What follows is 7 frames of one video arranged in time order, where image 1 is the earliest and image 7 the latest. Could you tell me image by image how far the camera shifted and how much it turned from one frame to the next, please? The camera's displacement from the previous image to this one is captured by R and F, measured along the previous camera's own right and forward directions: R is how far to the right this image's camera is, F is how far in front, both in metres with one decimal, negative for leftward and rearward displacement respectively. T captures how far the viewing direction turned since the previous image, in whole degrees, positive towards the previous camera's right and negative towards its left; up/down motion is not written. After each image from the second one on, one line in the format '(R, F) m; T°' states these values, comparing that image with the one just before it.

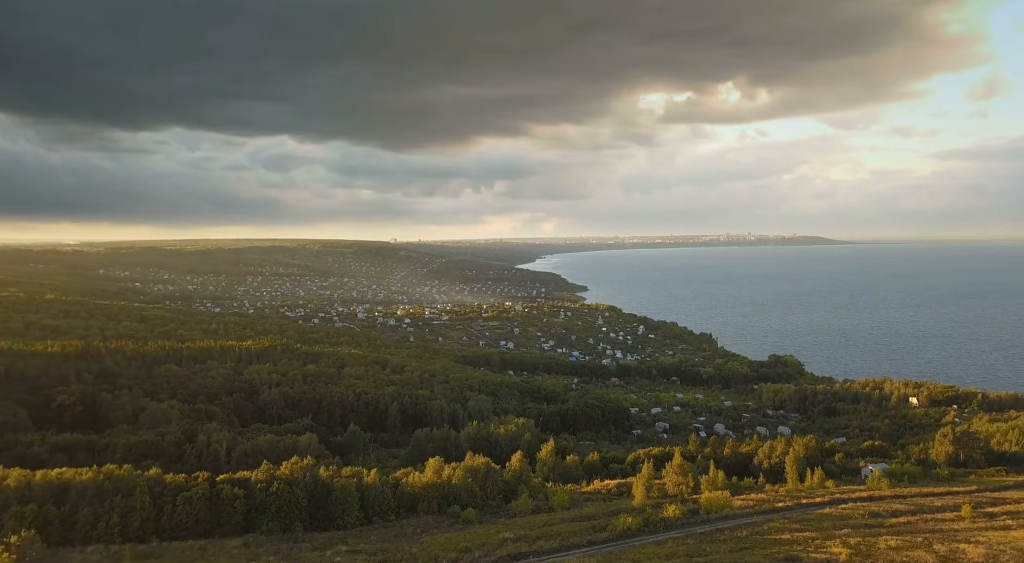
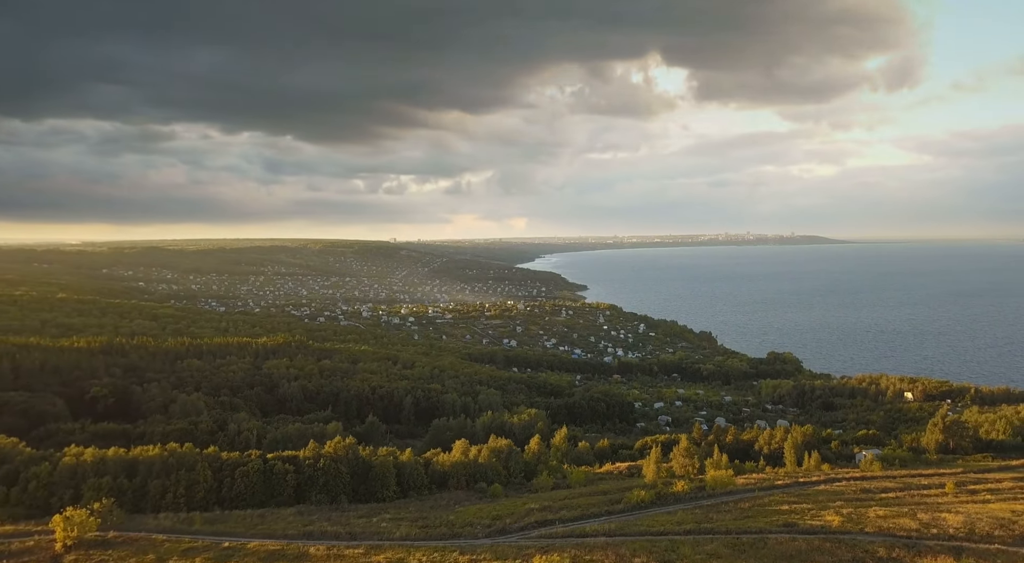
(-1.0, -3.0) m; 0°
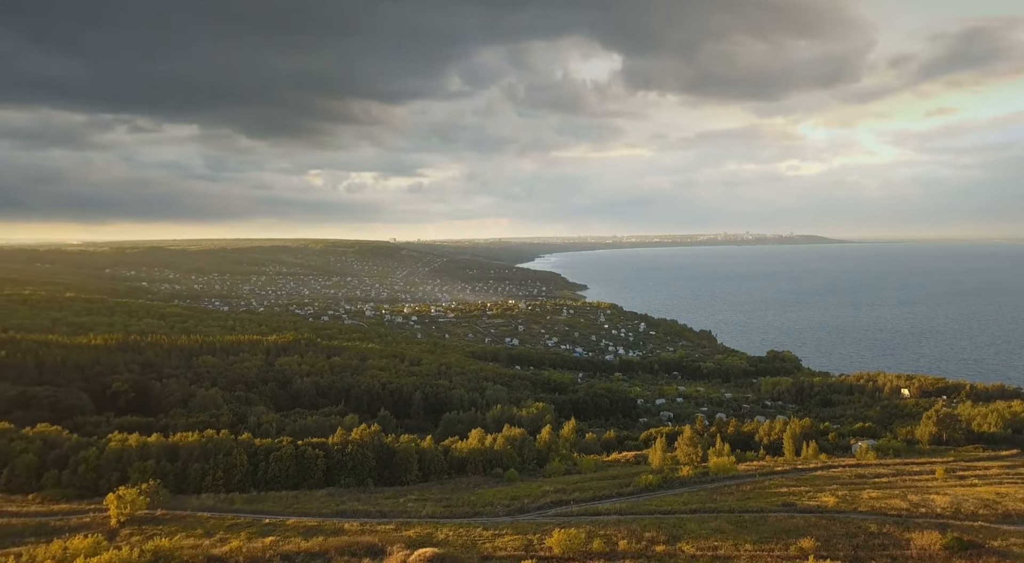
(-0.7, -2.1) m; 0°
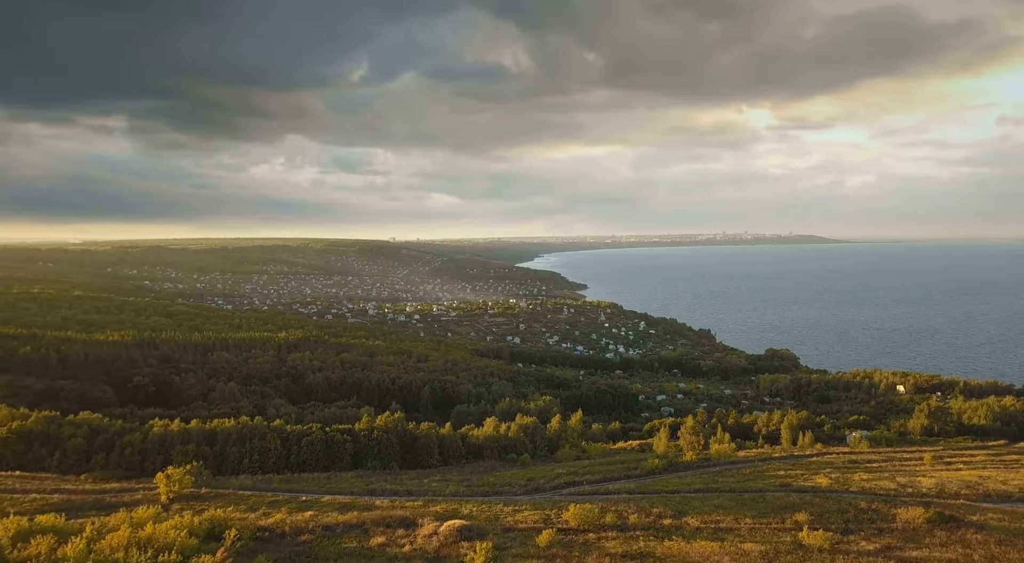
(-0.7, -2.4) m; 0°
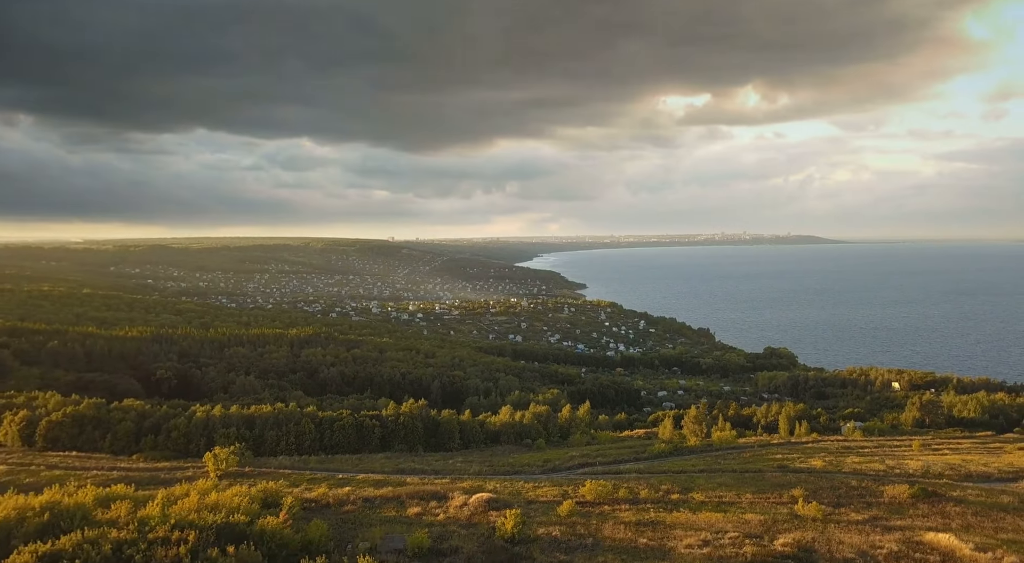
(-0.9, -2.7) m; 0°
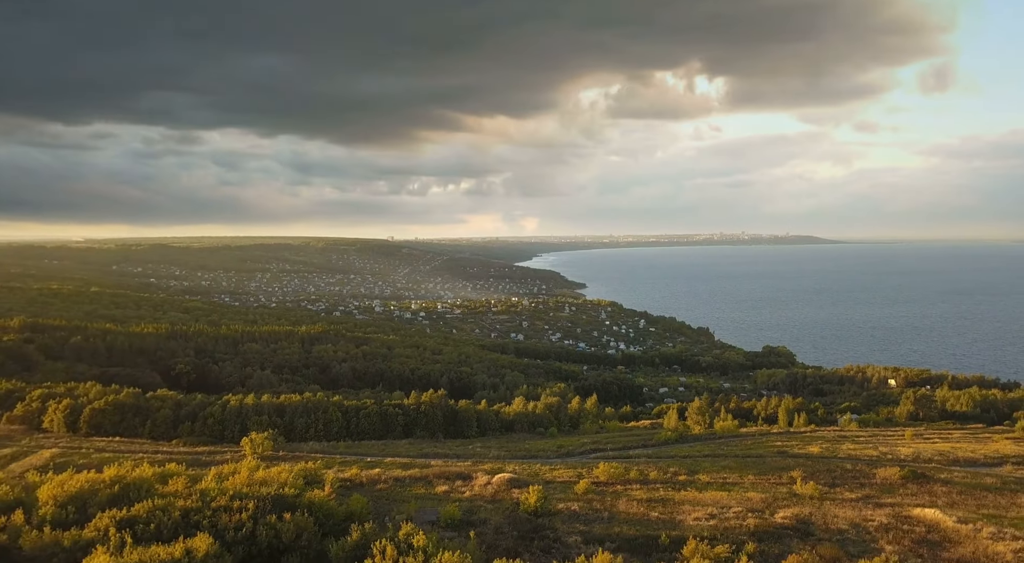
(-0.8, -2.3) m; 0°
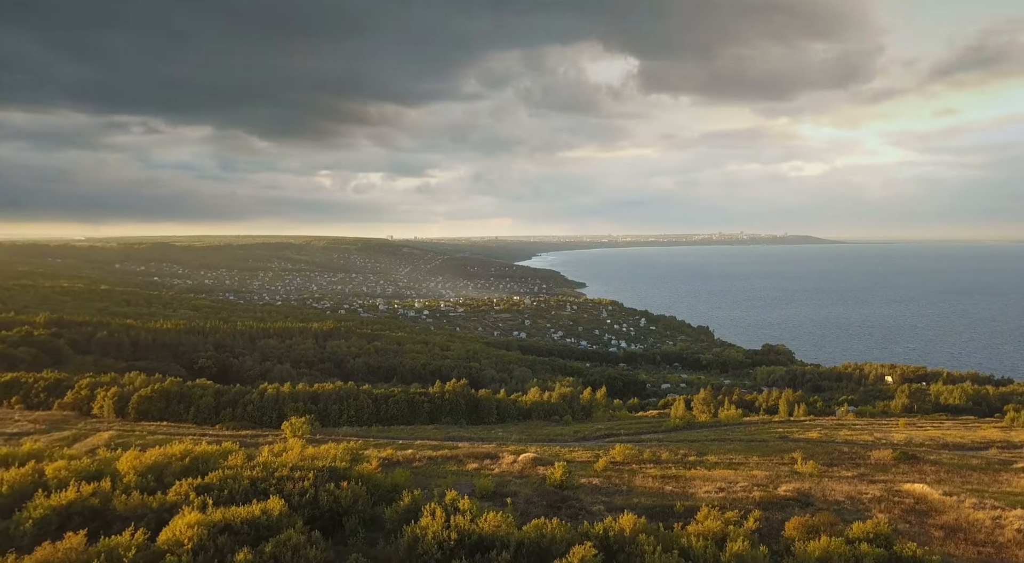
(-1.1, -2.8) m; 0°
